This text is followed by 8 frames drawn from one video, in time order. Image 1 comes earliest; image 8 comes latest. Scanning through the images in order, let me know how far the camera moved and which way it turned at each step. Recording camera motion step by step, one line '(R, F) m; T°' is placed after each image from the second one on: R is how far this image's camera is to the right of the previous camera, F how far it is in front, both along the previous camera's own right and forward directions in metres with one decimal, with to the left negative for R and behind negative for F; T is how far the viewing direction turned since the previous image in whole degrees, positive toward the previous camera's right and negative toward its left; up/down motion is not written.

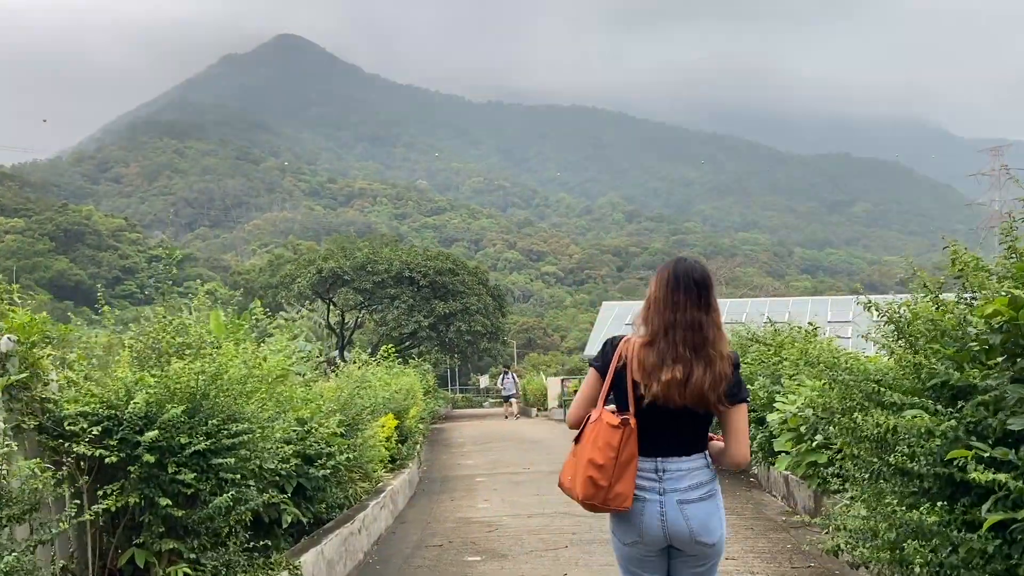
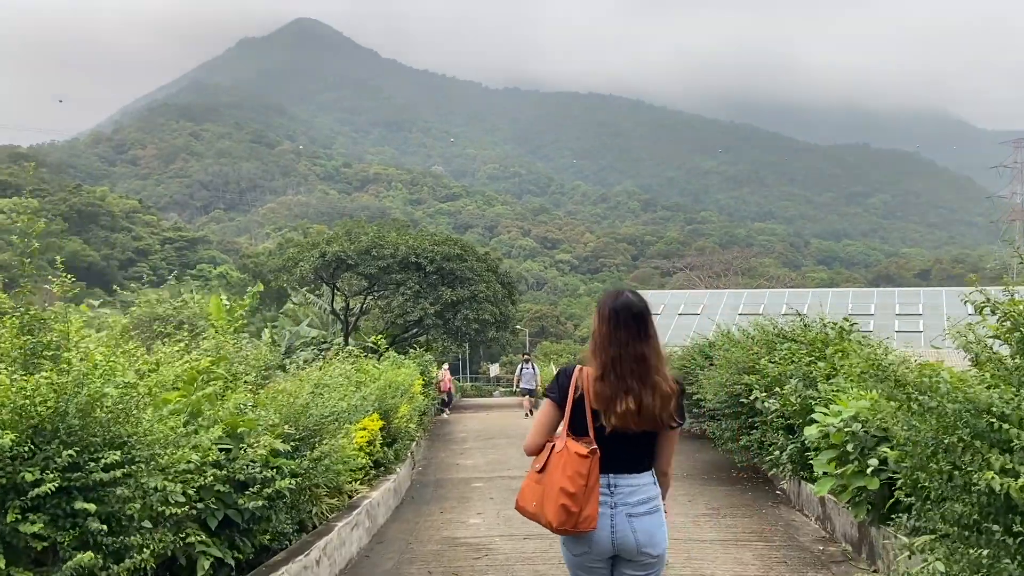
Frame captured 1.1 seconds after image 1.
(+0.1, +0.8) m; -1°
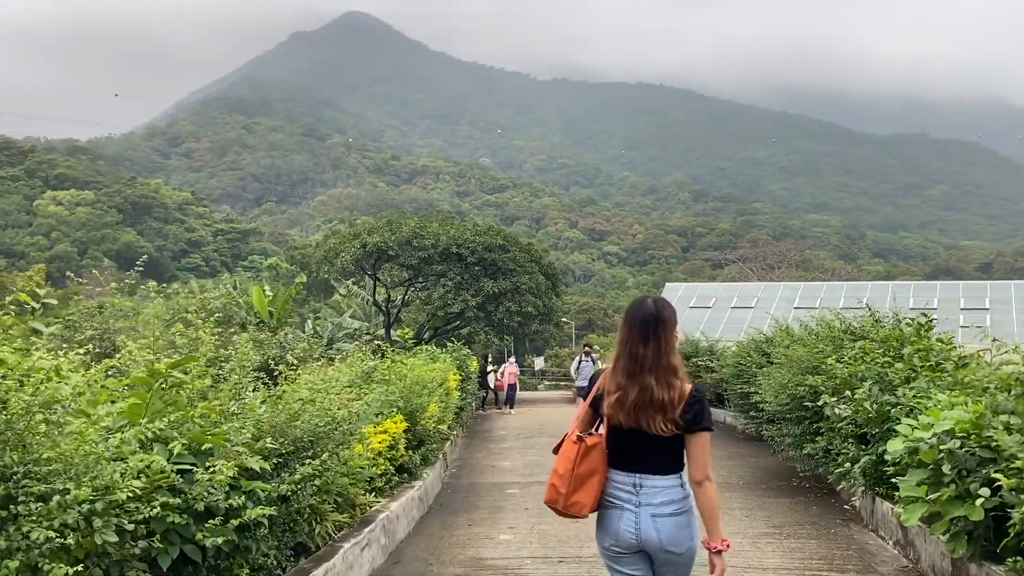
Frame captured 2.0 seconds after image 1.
(+0.1, +0.7) m; -3°
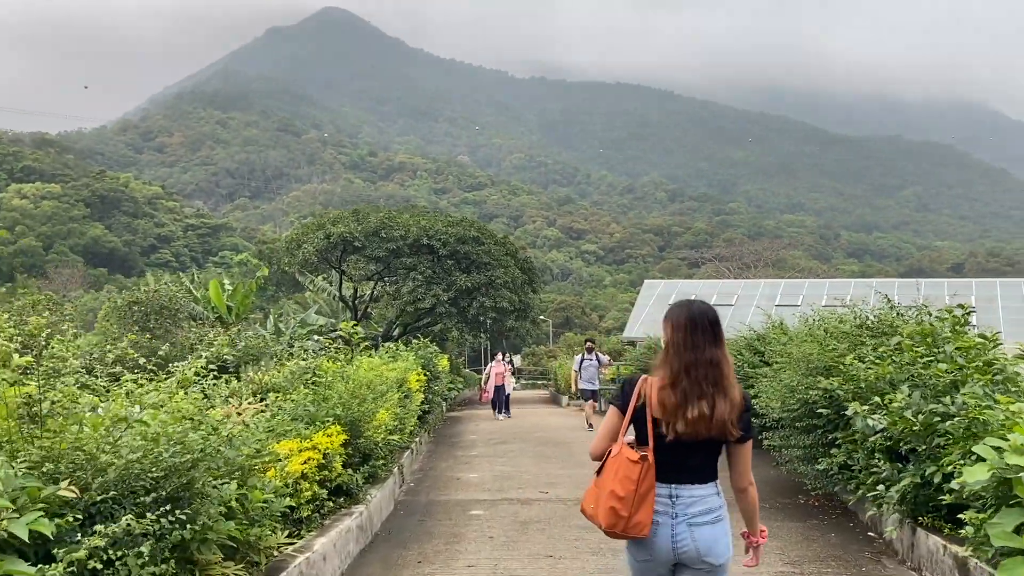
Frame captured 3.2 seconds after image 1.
(+0.1, +1.1) m; +1°
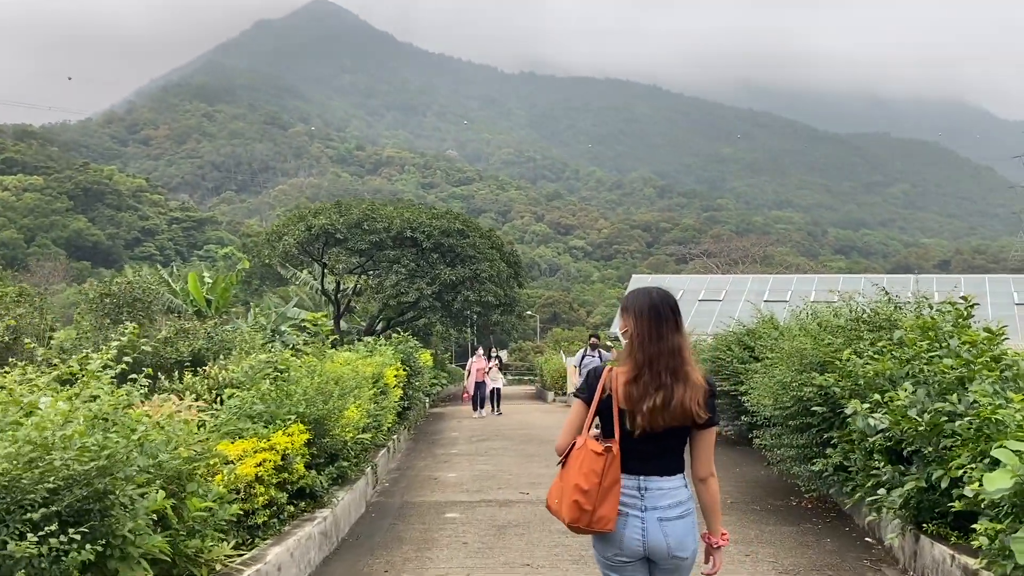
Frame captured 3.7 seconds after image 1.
(+0.1, +0.4) m; +1°
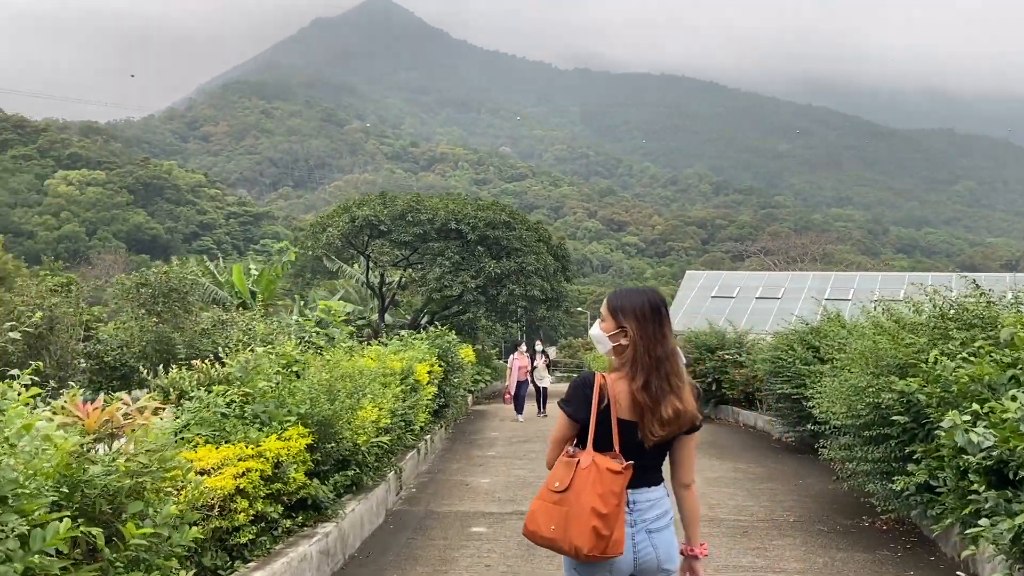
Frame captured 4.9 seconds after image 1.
(+0.1, +0.7) m; -3°
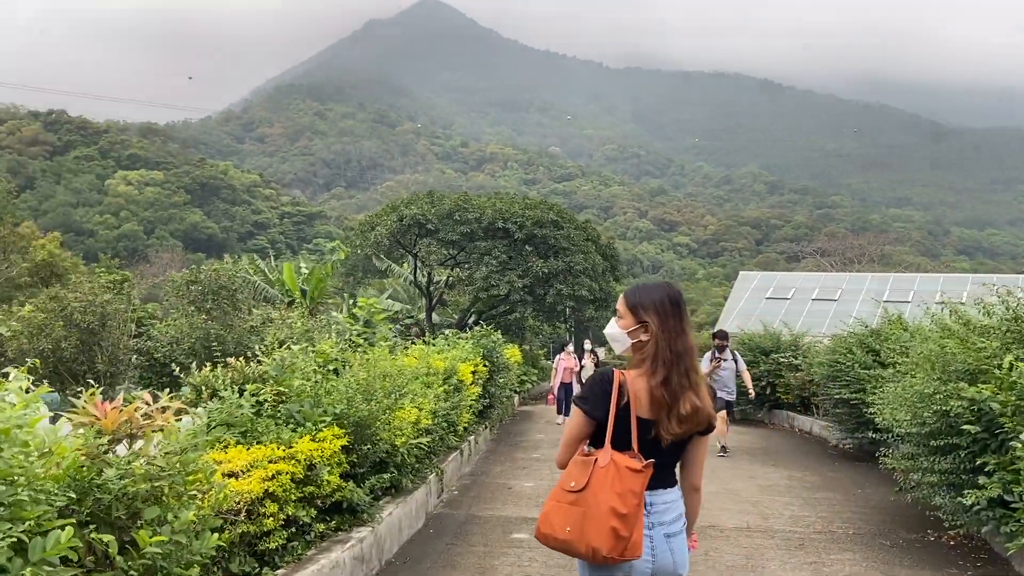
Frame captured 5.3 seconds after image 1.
(0.0, +0.2) m; -3°
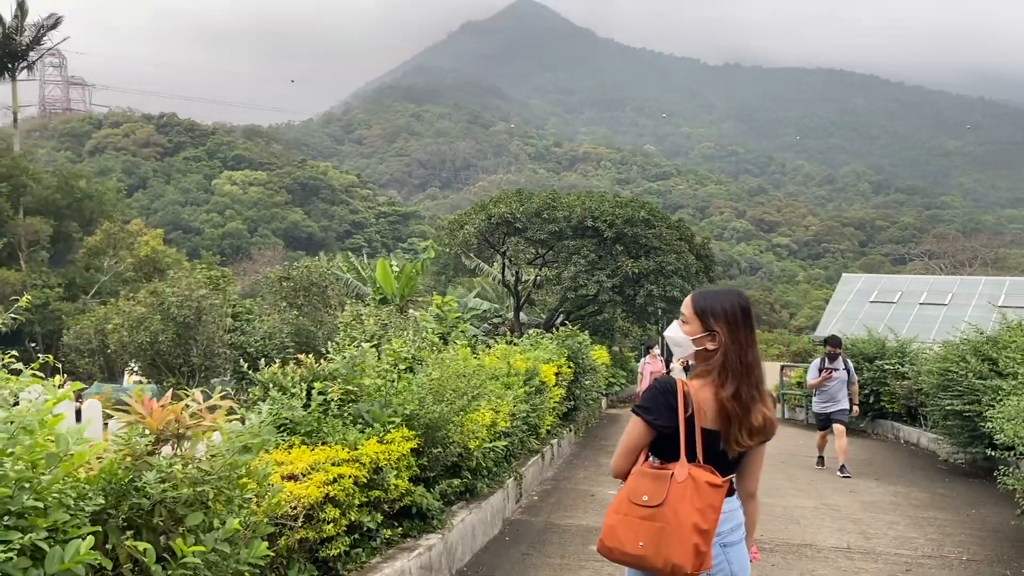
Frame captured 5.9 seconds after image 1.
(+0.1, +0.2) m; -6°
